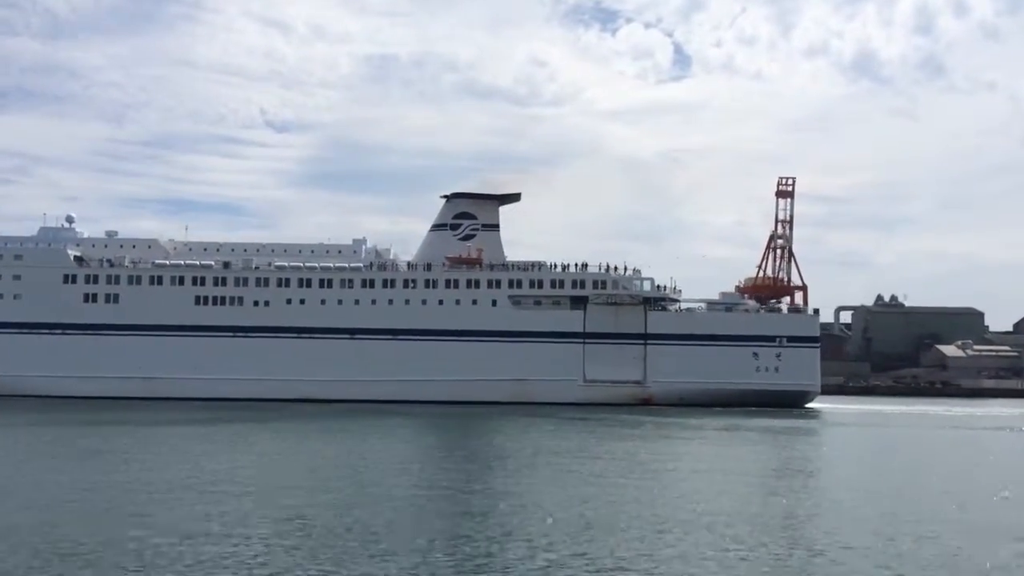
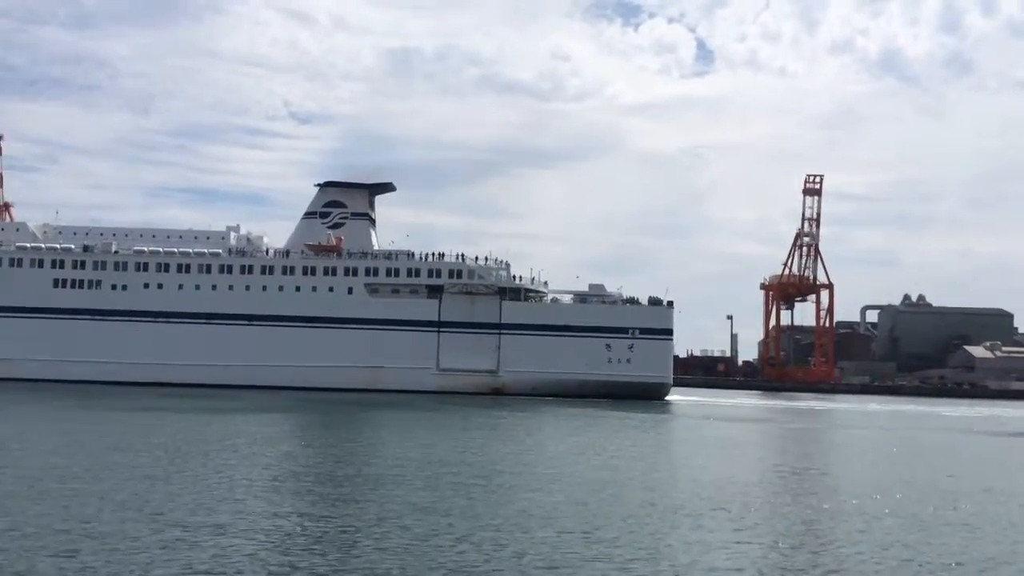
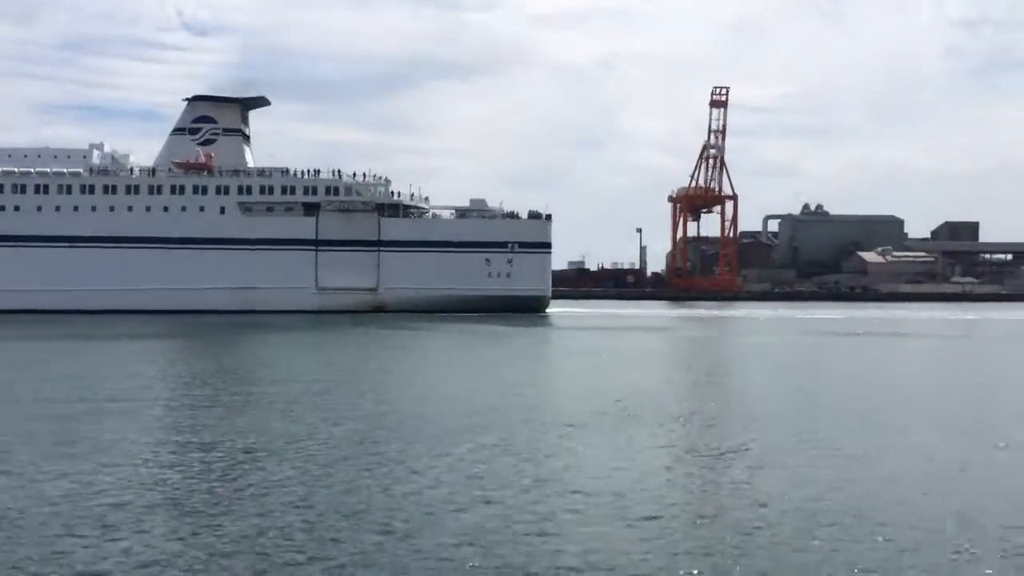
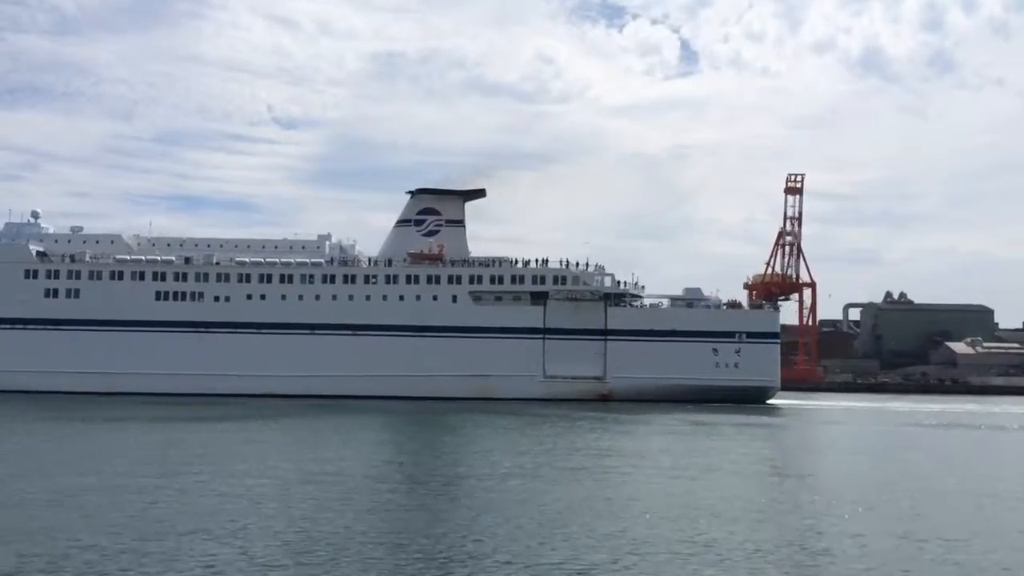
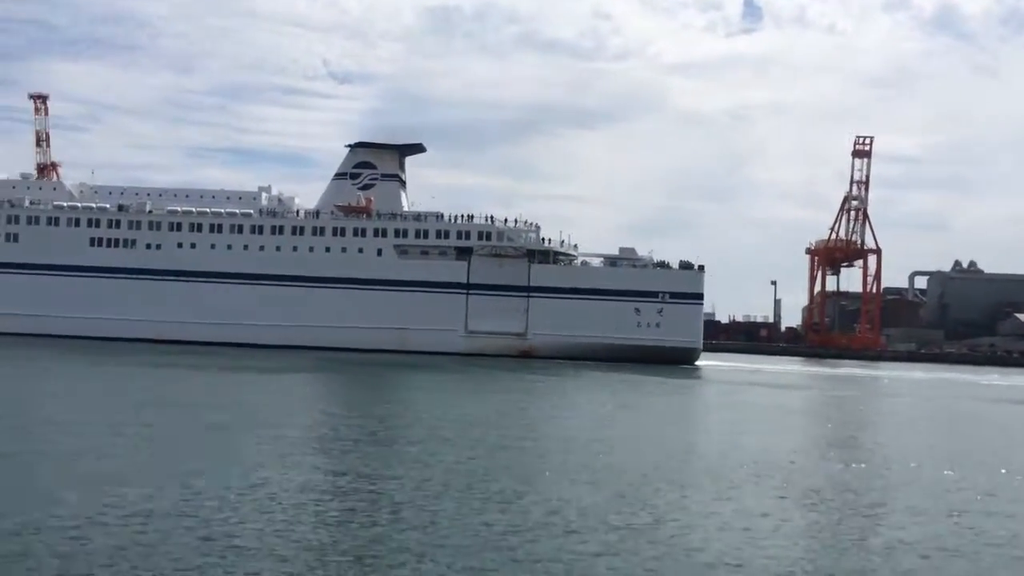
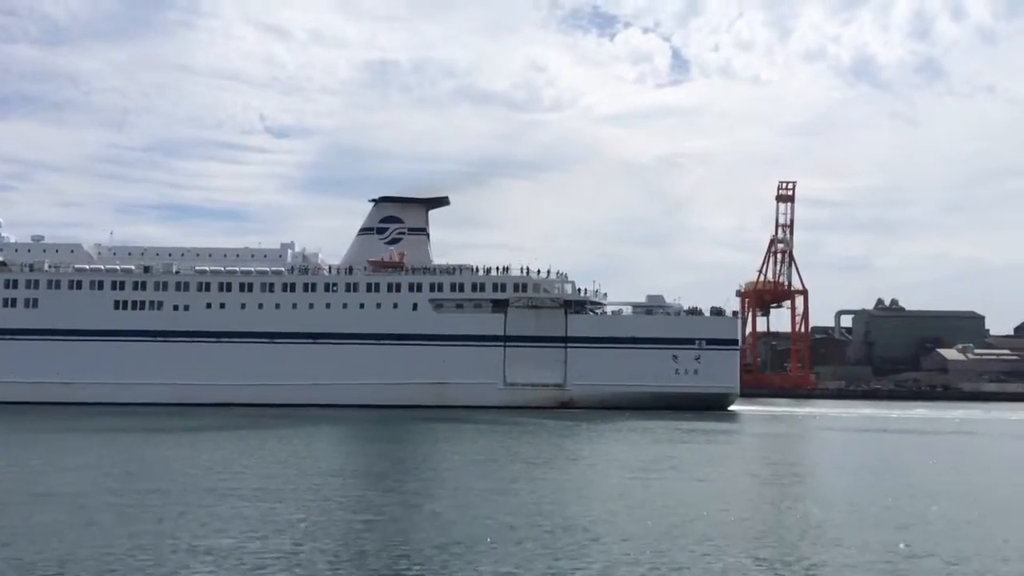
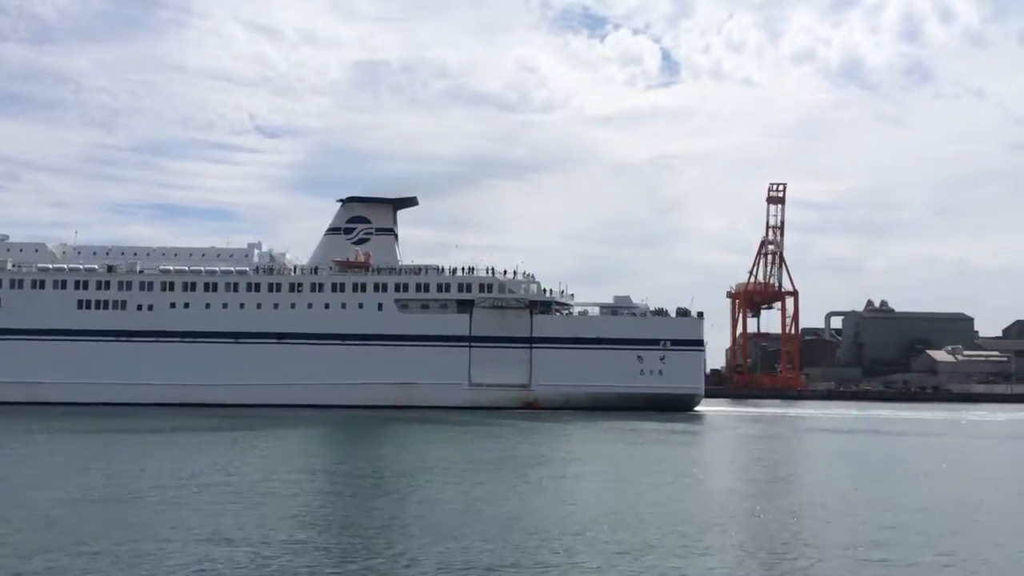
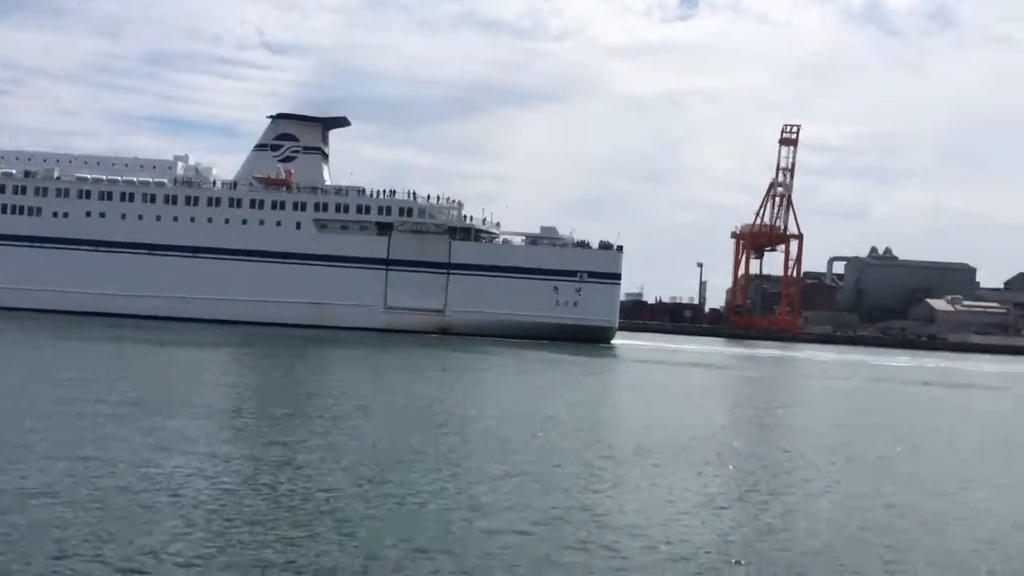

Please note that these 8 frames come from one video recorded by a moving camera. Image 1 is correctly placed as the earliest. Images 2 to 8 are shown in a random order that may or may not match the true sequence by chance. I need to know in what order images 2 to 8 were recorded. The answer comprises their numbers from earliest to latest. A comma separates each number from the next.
4, 6, 7, 2, 5, 8, 3
